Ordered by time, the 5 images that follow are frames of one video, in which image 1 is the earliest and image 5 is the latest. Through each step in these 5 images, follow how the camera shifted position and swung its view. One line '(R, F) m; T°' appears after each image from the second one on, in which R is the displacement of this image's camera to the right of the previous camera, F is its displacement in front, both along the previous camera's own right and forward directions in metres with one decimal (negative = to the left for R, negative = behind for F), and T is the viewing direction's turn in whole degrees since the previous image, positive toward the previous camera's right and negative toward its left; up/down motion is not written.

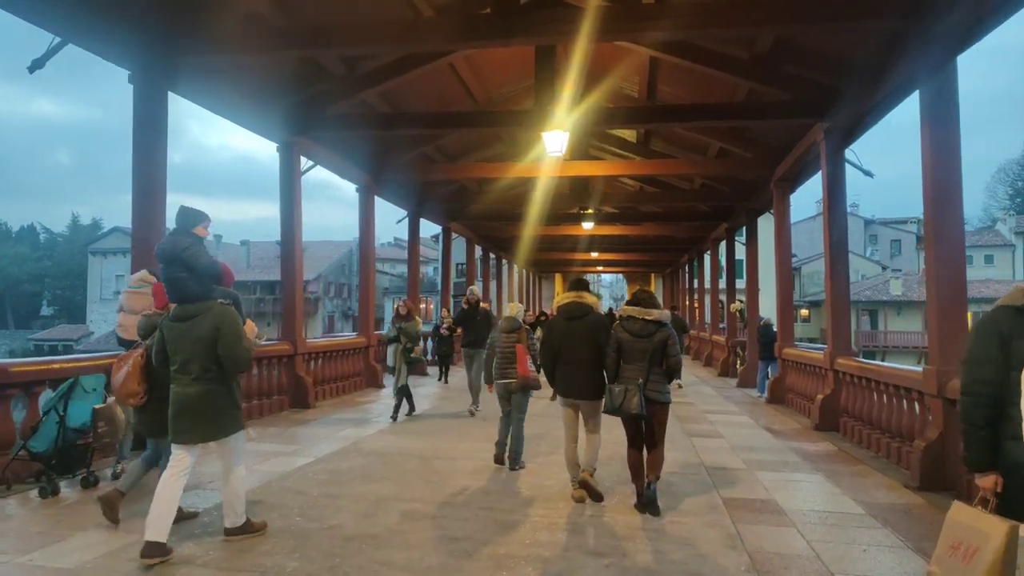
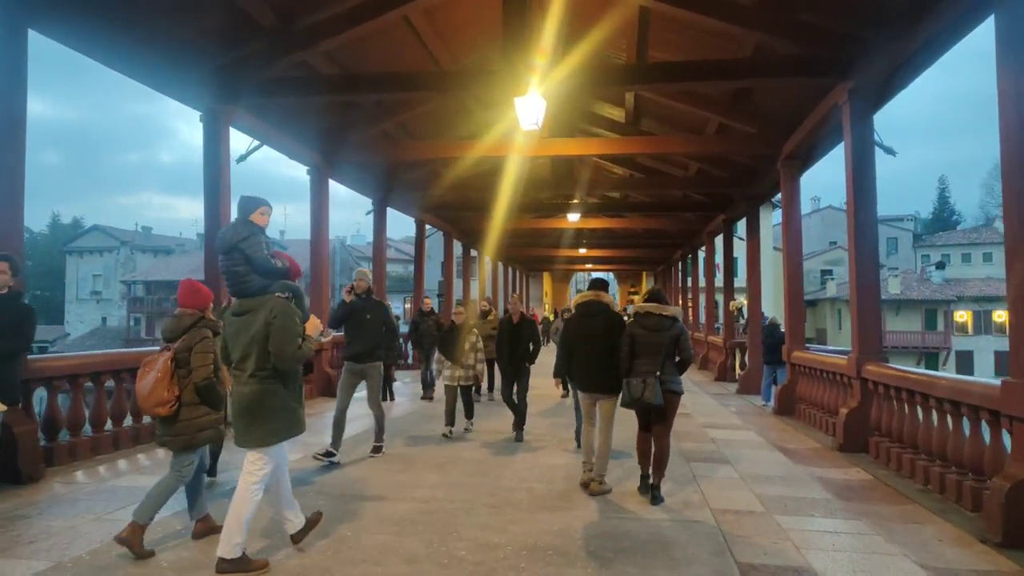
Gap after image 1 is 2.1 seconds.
(+0.2, +1.2) m; +1°
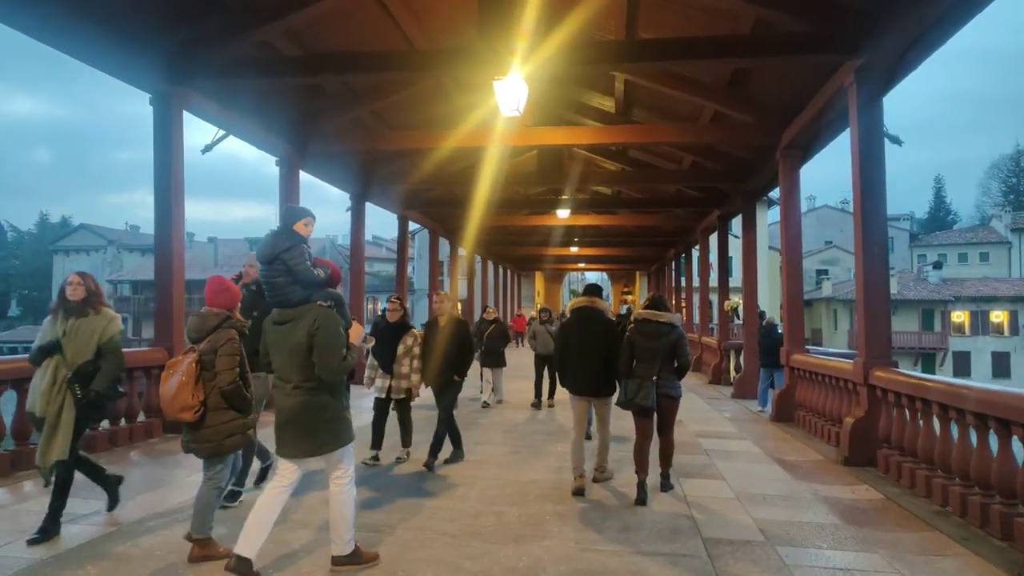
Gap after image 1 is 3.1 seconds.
(+0.2, +0.5) m; 0°
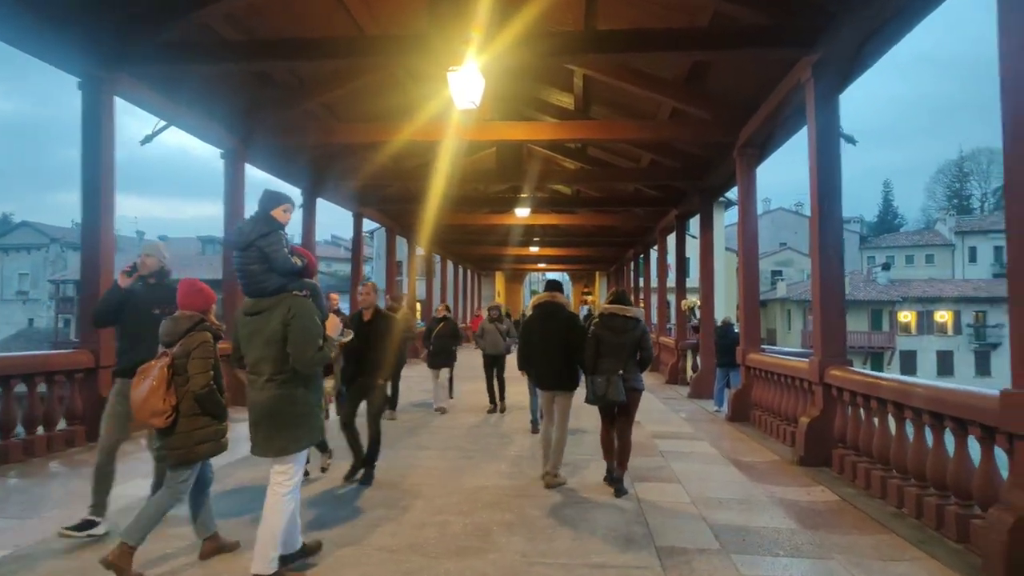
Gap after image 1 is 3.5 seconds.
(+0.1, +0.2) m; +3°
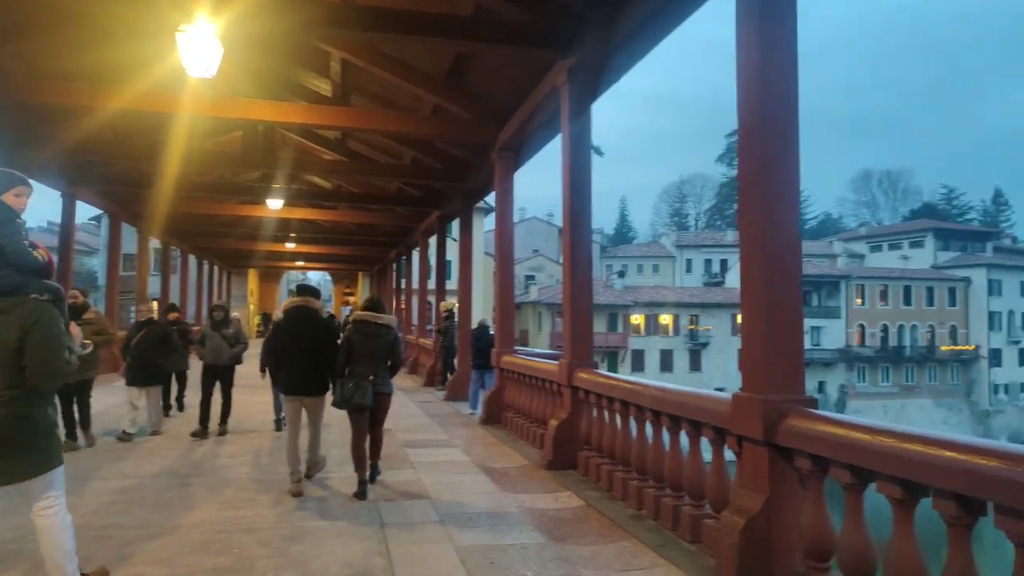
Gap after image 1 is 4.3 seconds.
(+0.1, +0.4) m; +19°
